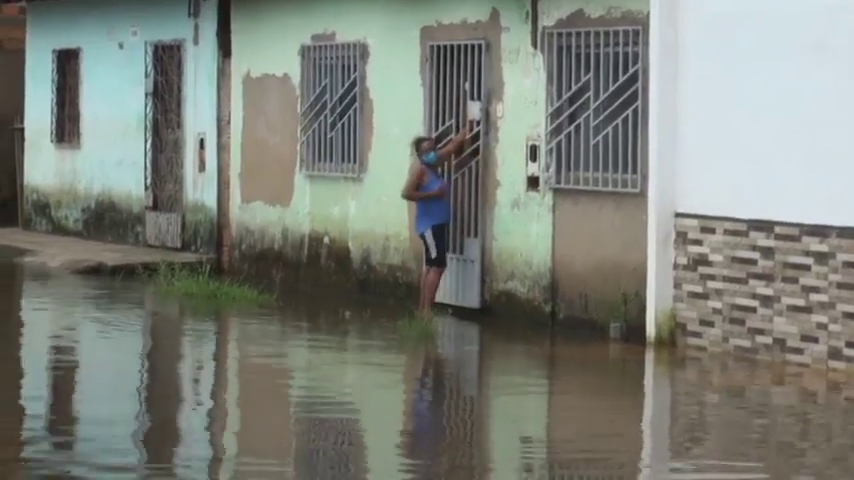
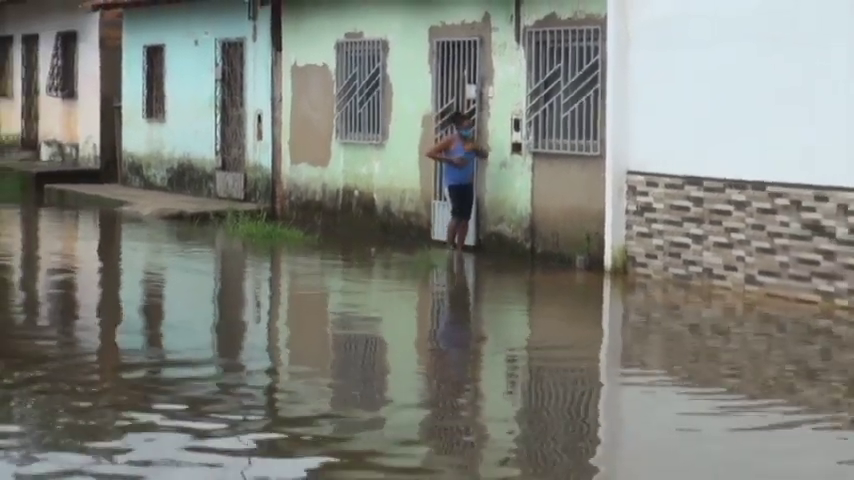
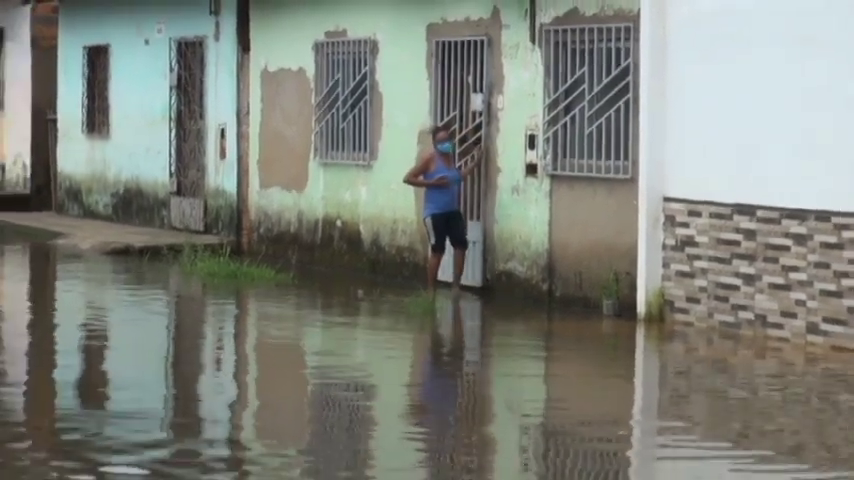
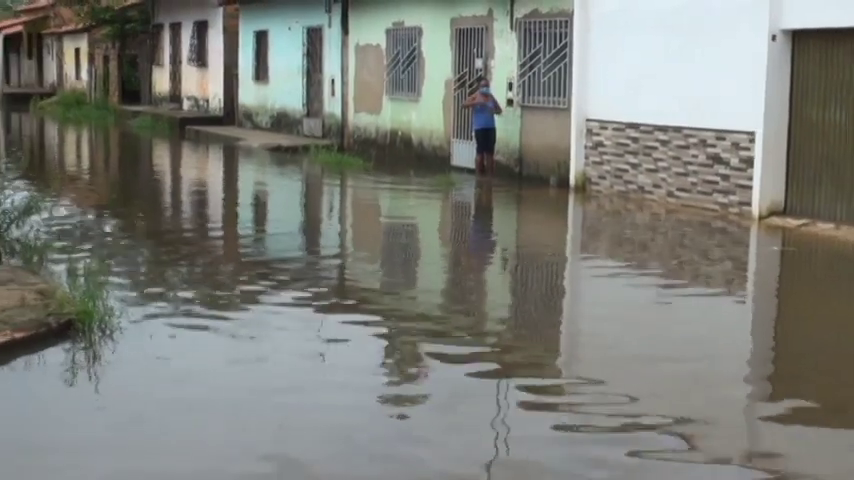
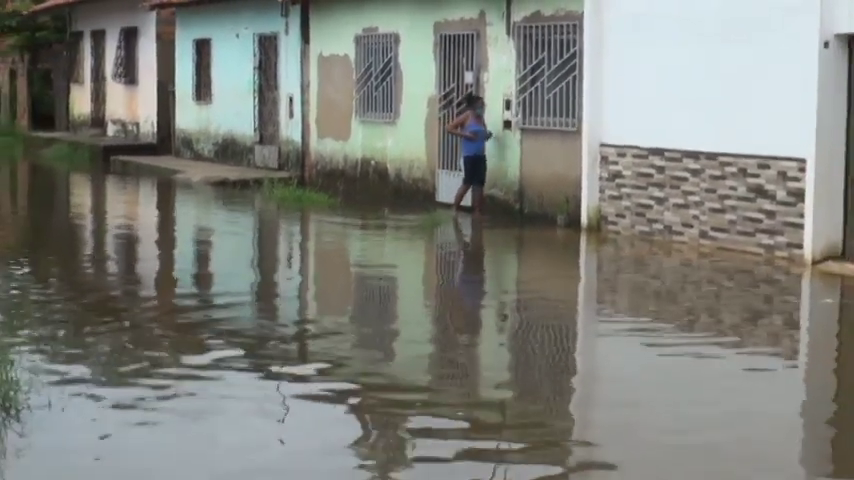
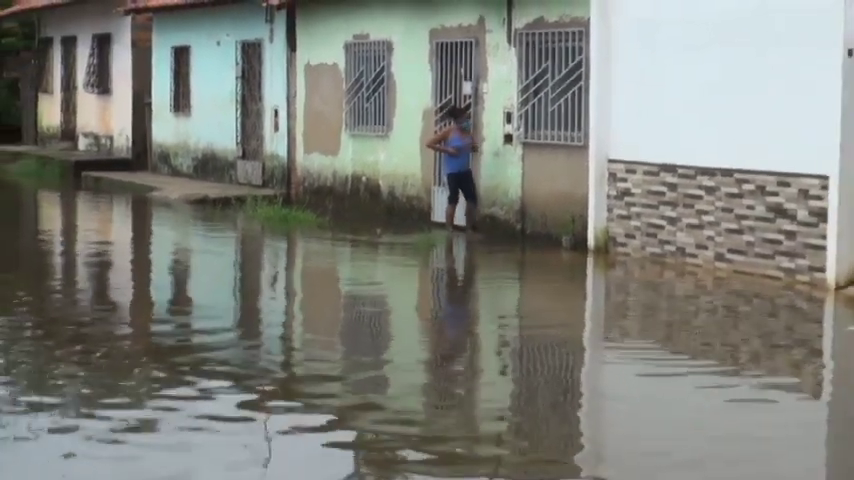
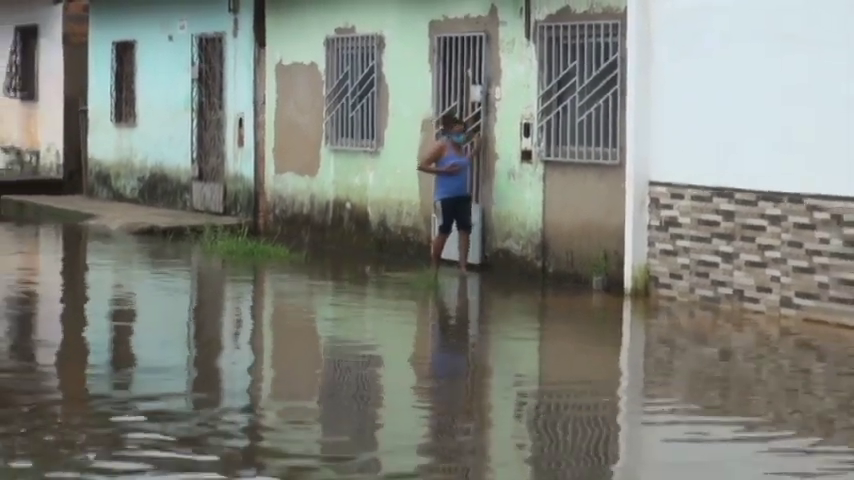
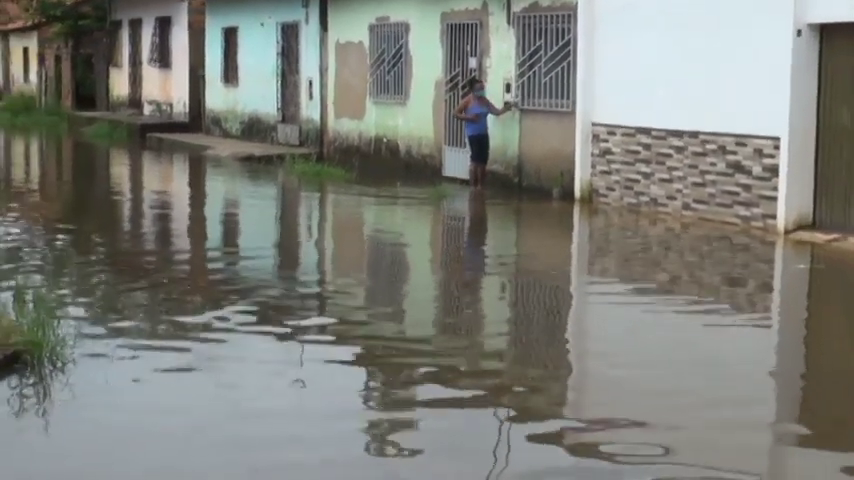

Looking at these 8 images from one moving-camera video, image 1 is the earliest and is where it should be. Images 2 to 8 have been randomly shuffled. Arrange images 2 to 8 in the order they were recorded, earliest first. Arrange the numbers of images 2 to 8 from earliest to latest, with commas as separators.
3, 7, 2, 6, 5, 8, 4
